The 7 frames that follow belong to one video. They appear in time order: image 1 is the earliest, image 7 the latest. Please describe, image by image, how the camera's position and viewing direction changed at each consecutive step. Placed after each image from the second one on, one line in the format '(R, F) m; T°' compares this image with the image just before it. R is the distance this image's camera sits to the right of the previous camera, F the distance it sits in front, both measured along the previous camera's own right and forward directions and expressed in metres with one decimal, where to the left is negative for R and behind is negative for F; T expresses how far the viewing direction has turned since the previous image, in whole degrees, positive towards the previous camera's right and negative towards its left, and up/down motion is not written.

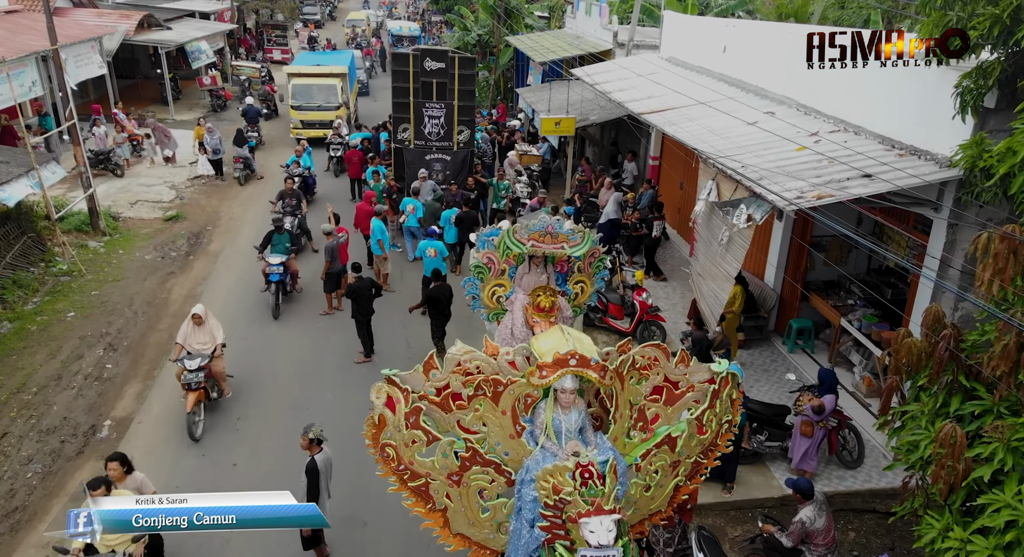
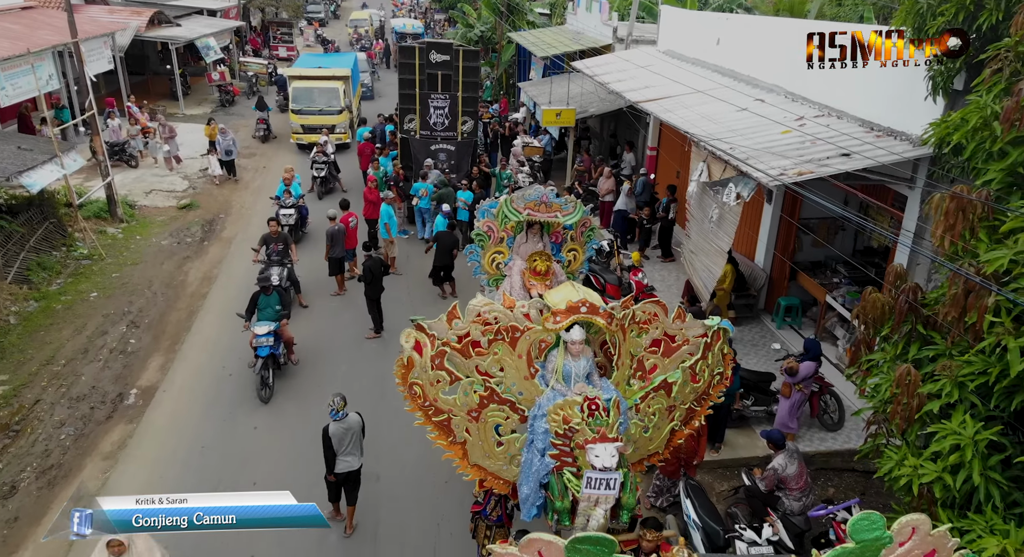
(0.0, -0.5) m; 0°
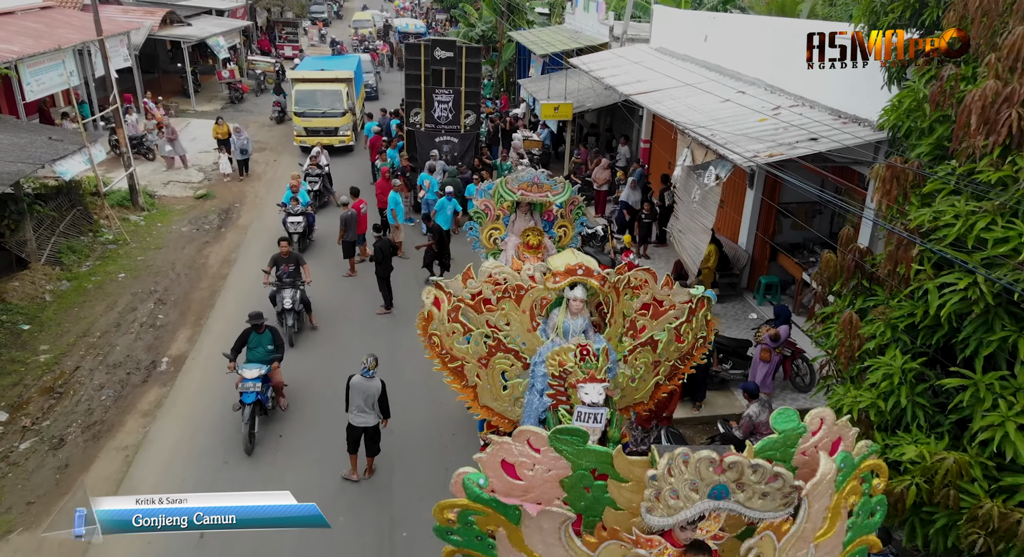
(0.0, -0.8) m; 0°
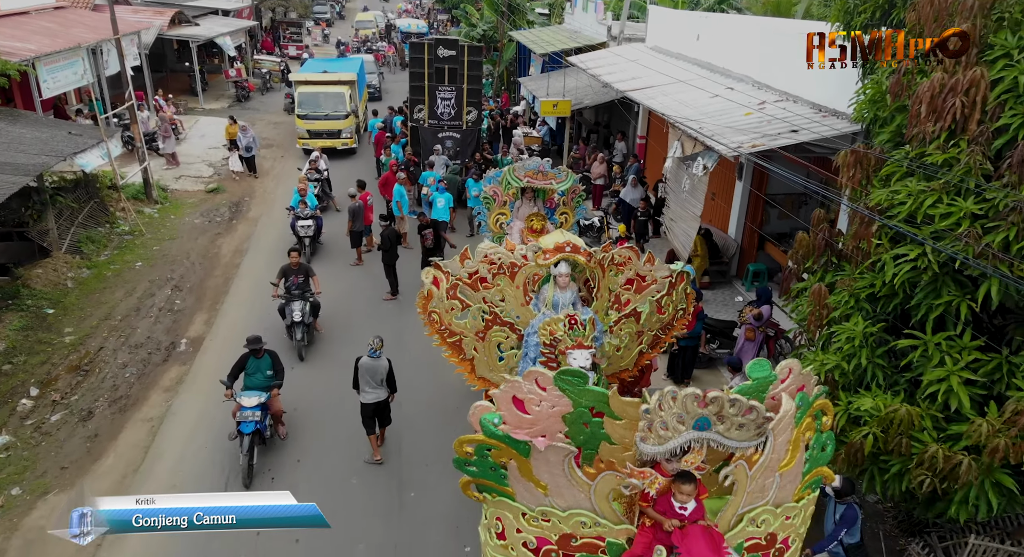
(0.0, -0.5) m; 0°
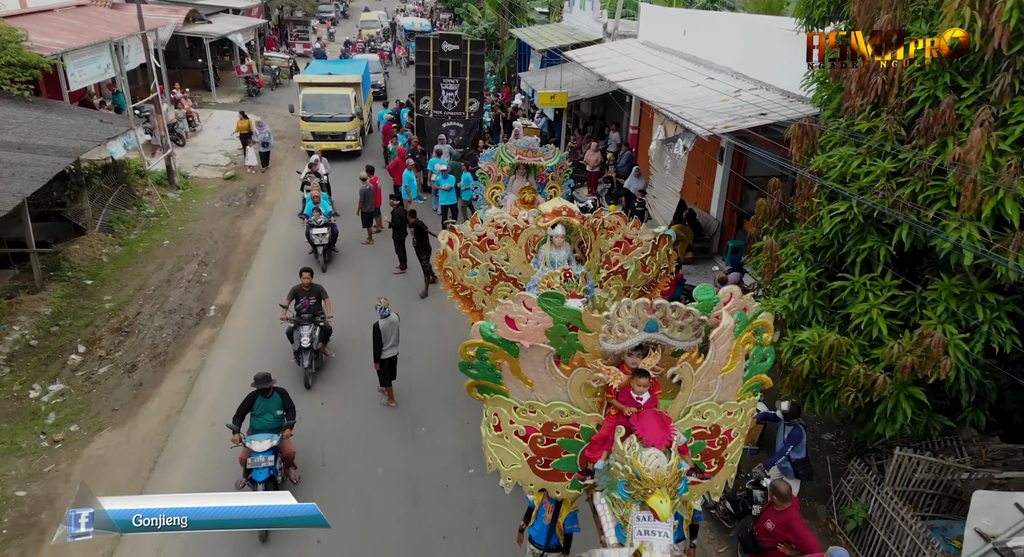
(0.0, -1.0) m; 0°
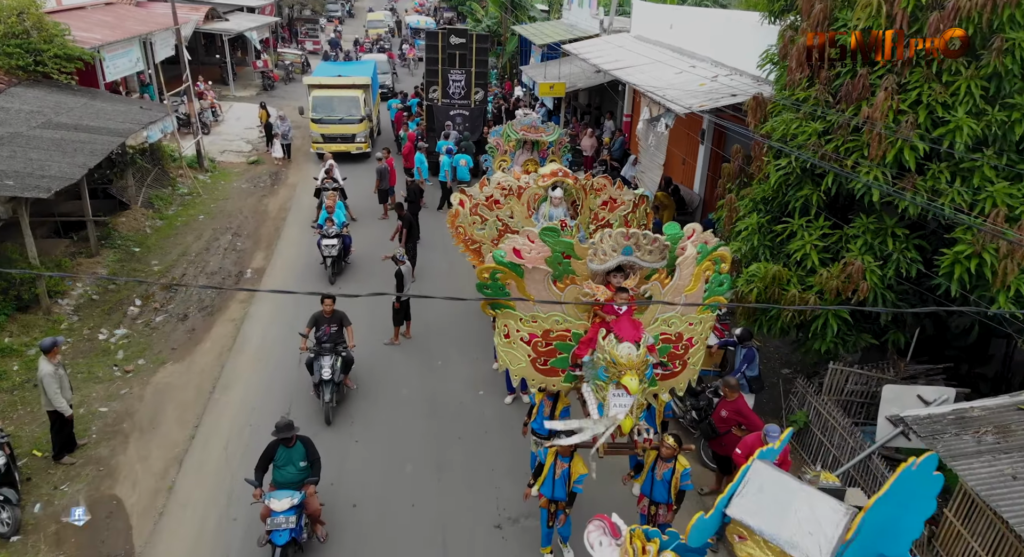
(0.0, -1.4) m; 0°
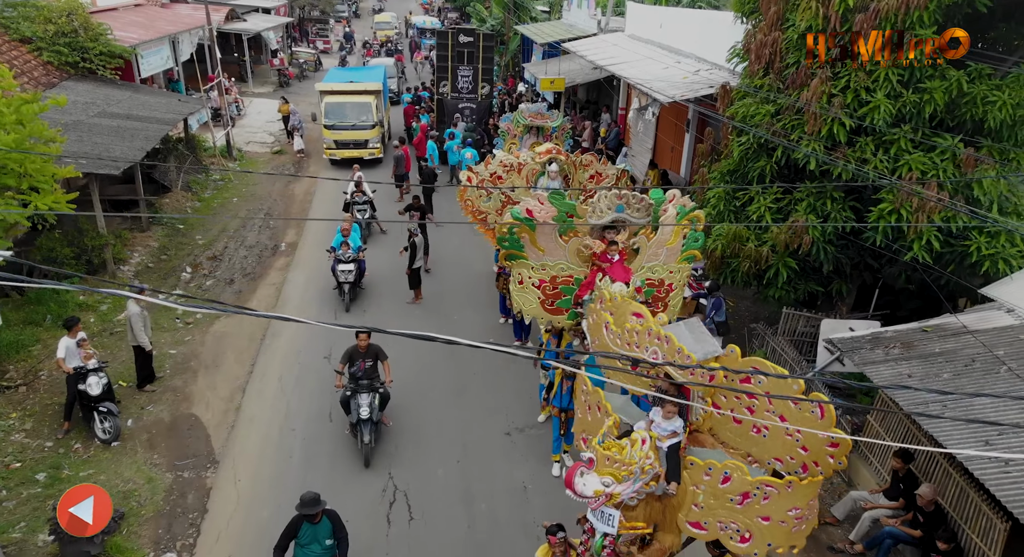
(-0.1, -1.5) m; 0°
